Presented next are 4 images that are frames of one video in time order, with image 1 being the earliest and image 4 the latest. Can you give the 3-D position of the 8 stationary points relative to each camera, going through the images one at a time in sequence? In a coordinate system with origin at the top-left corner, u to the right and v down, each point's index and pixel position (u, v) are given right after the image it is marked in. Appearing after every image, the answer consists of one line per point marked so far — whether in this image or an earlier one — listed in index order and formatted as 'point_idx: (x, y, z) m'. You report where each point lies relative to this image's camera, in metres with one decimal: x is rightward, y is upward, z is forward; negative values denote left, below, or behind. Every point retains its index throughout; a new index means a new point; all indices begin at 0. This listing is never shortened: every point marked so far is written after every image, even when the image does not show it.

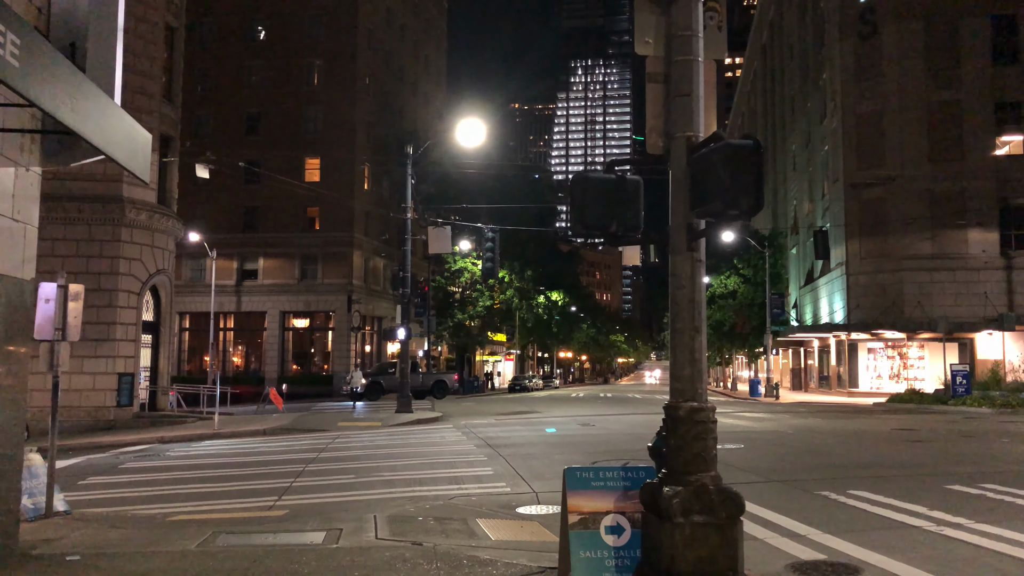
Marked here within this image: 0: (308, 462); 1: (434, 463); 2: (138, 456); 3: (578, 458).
0: (-3.6, -3.1, +13.4) m
1: (-1.3, -2.9, +12.7) m
2: (-7.6, -3.4, +15.2) m
3: (+1.1, -2.9, +12.7) m
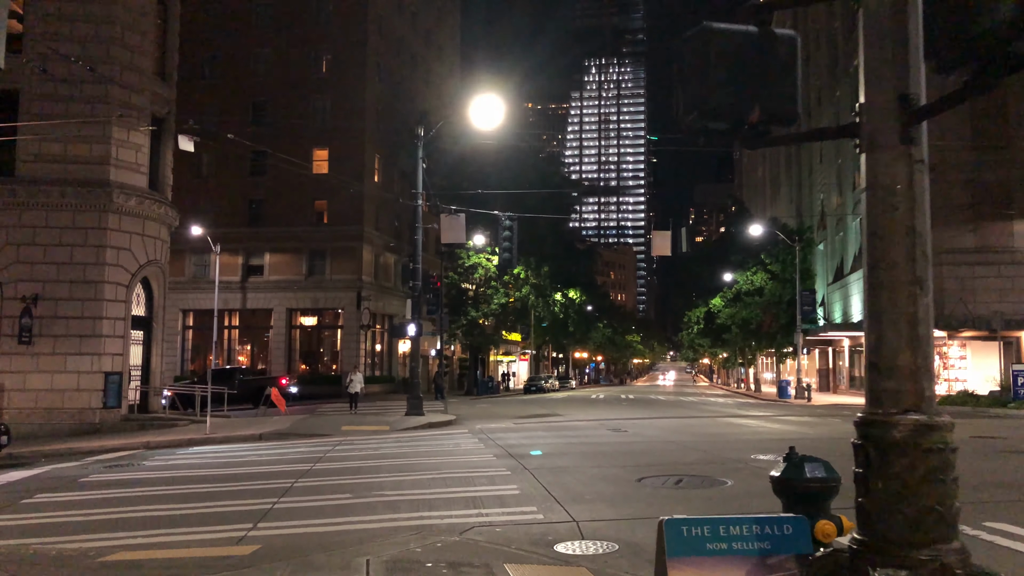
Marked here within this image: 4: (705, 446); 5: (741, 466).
0: (-3.2, -2.8, +11.4) m
1: (-0.9, -2.7, +10.6) m
2: (-7.1, -3.2, +13.3) m
3: (+1.5, -2.6, +10.6) m
4: (+3.5, -2.9, +13.9) m
5: (+3.4, -2.7, +11.3) m
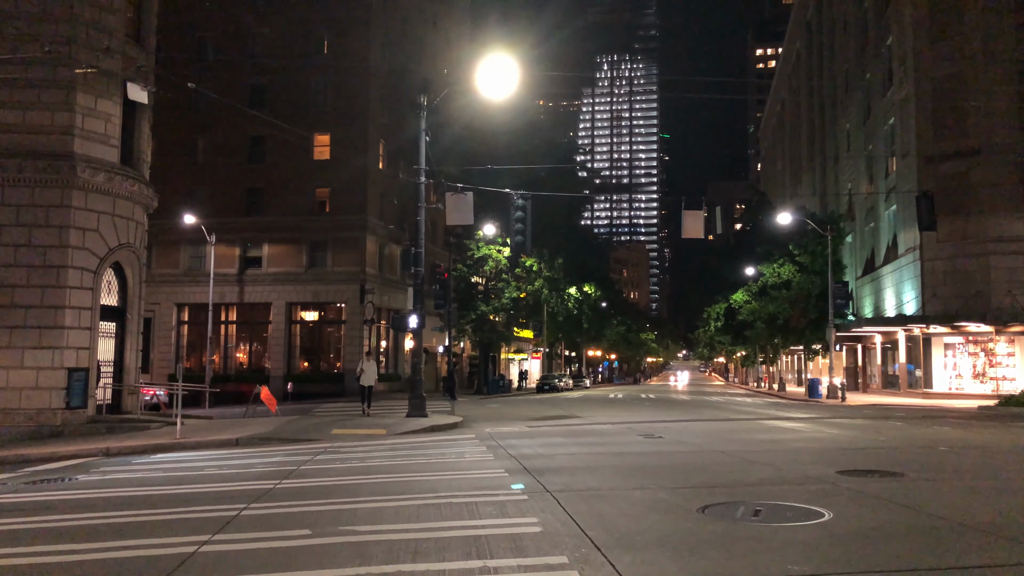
0: (-3.0, -2.5, +8.9) m
1: (-0.7, -2.3, +8.1) m
2: (-6.9, -2.8, +10.9) m
3: (+1.7, -2.2, +8.1) m
4: (+3.8, -2.5, +11.3) m
5: (+3.6, -2.3, +8.7) m
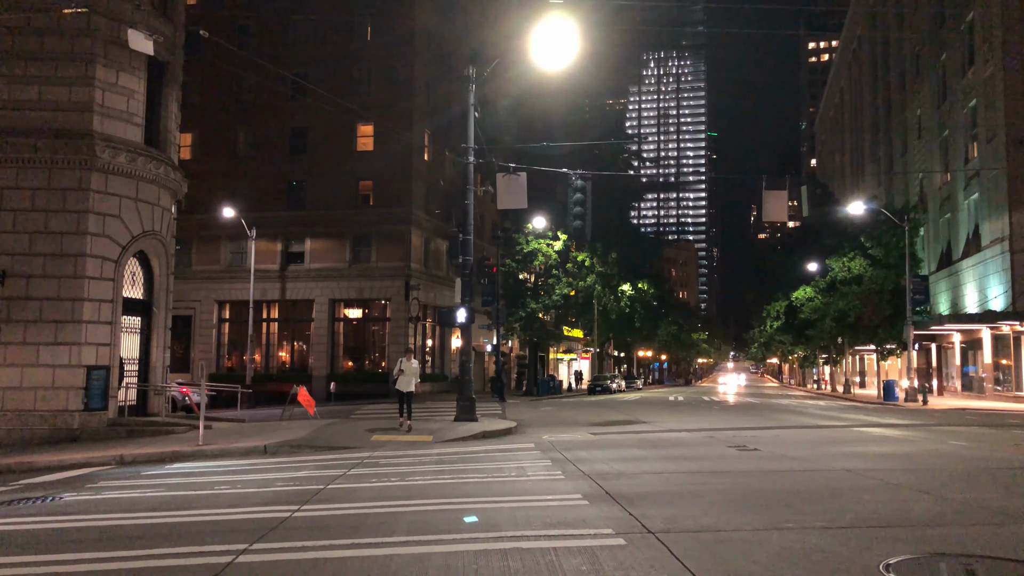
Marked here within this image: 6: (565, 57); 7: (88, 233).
0: (-2.3, -2.2, +6.9) m
1: (0.0, -2.0, +5.9) m
2: (-6.0, -2.6, +9.1) m
3: (+2.4, -2.0, +5.8) m
4: (+4.7, -2.3, +8.8) m
5: (+4.4, -2.0, +6.3) m
6: (+1.3, +6.0, +19.1) m
7: (-9.7, +1.3, +17.2) m
